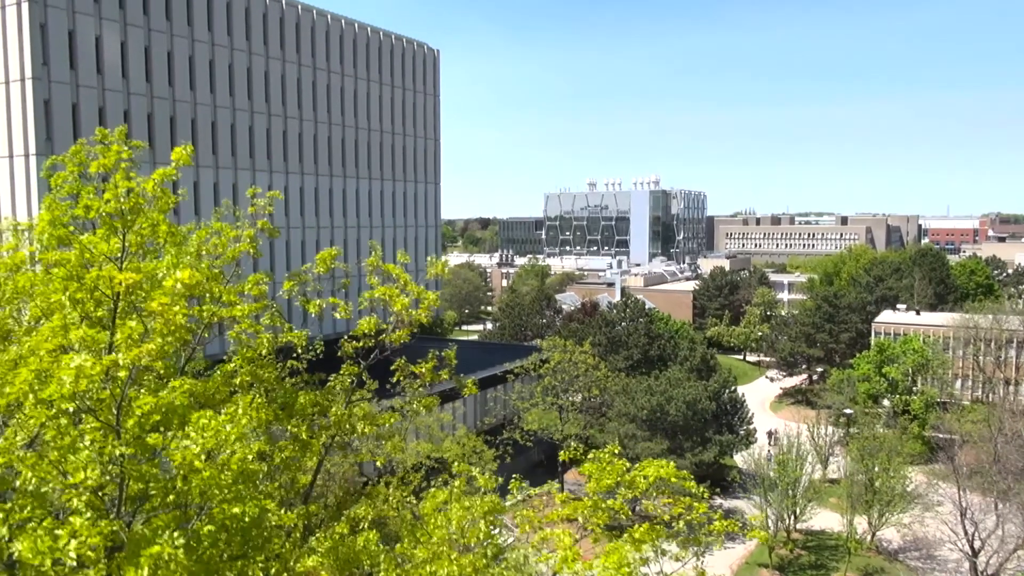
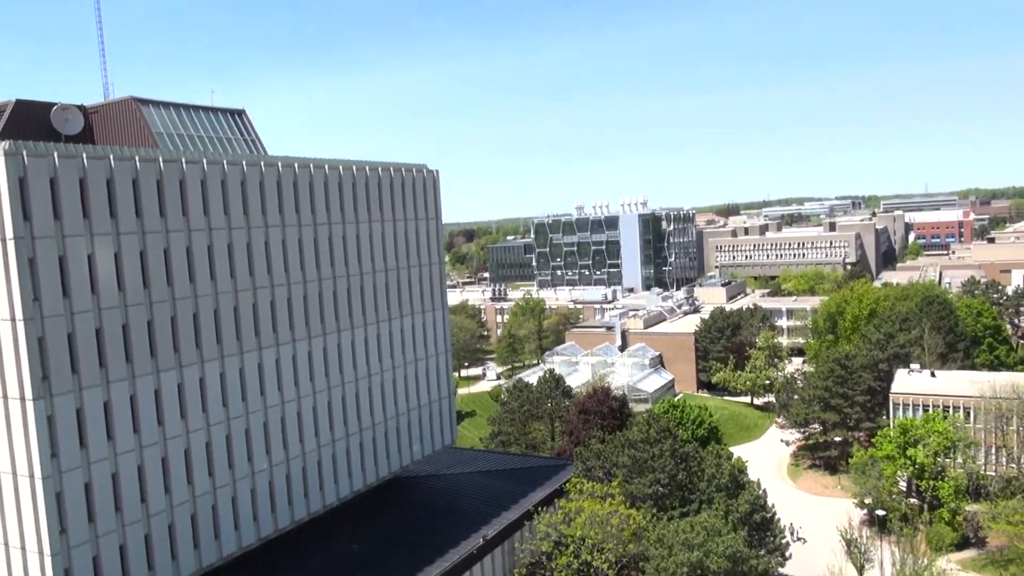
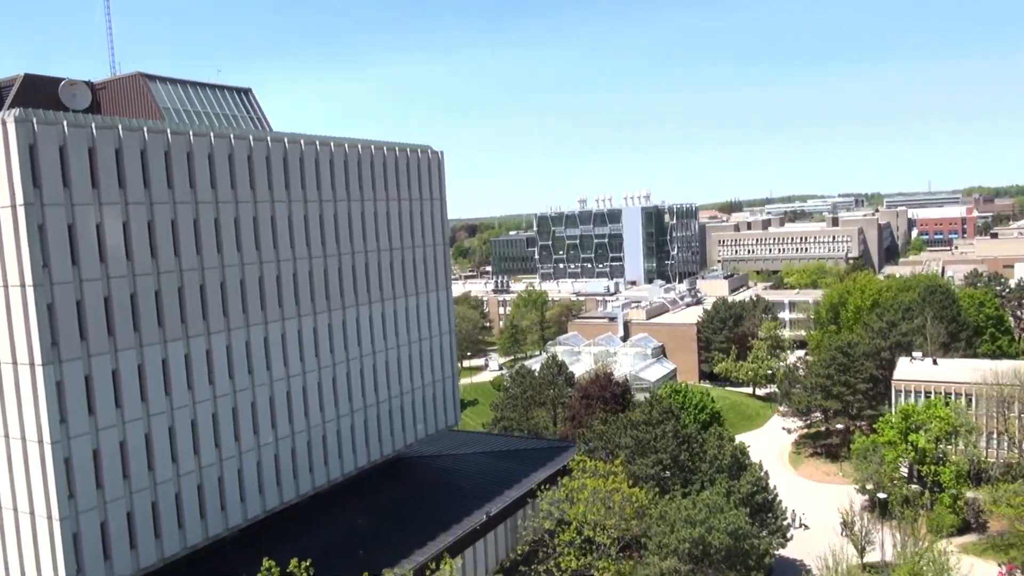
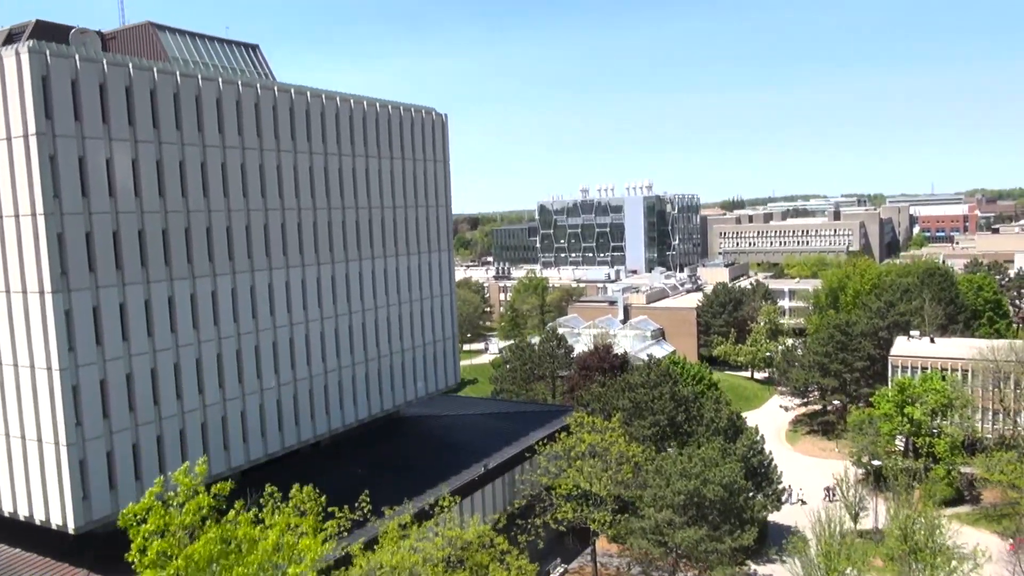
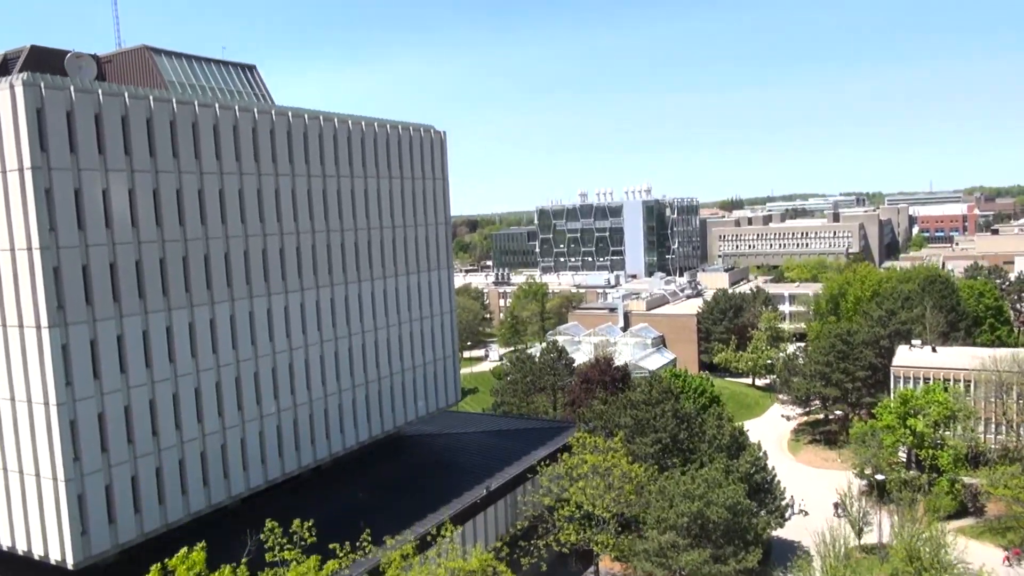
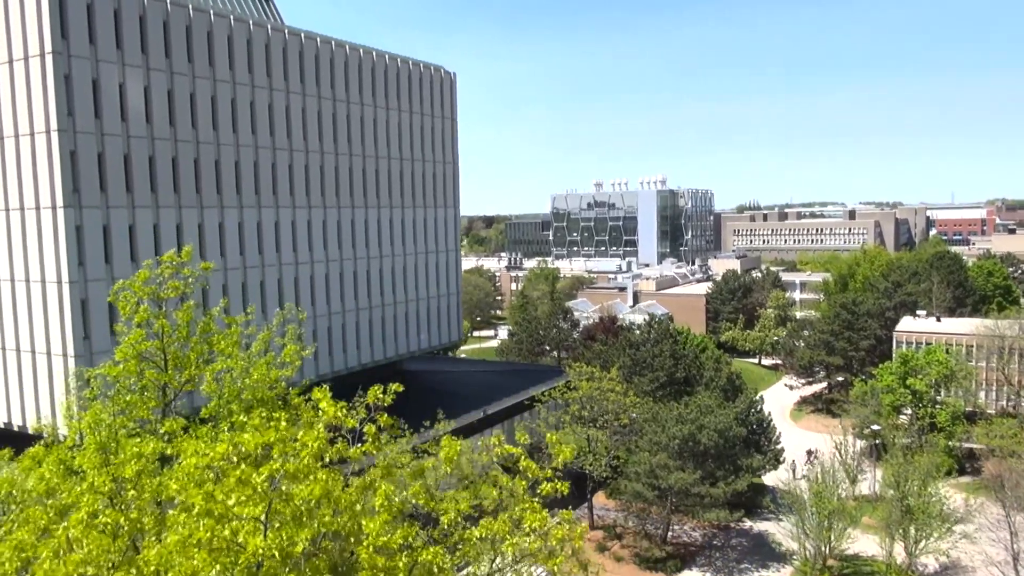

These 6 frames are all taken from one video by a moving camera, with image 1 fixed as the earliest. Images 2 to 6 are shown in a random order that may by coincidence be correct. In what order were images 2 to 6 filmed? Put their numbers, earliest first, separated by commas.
6, 4, 5, 3, 2
